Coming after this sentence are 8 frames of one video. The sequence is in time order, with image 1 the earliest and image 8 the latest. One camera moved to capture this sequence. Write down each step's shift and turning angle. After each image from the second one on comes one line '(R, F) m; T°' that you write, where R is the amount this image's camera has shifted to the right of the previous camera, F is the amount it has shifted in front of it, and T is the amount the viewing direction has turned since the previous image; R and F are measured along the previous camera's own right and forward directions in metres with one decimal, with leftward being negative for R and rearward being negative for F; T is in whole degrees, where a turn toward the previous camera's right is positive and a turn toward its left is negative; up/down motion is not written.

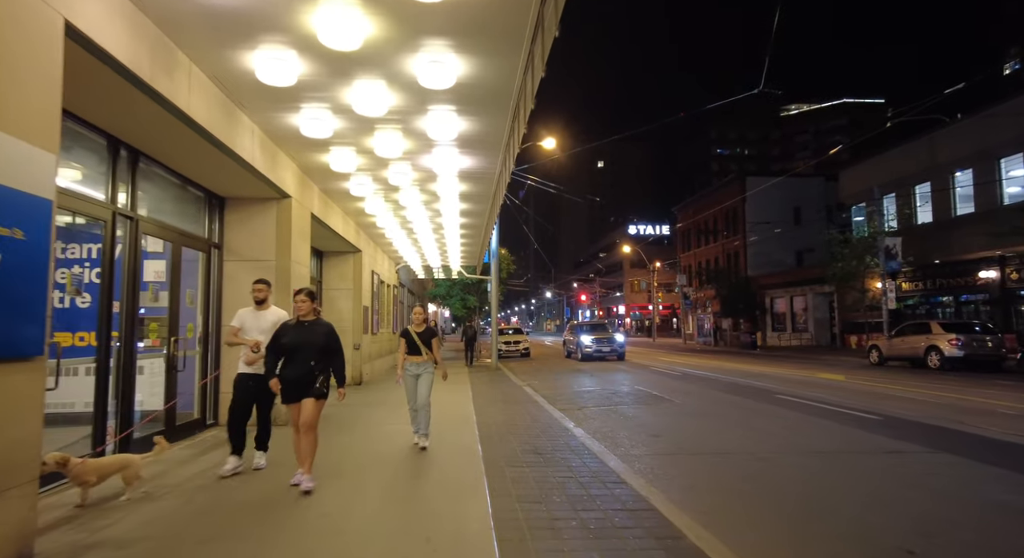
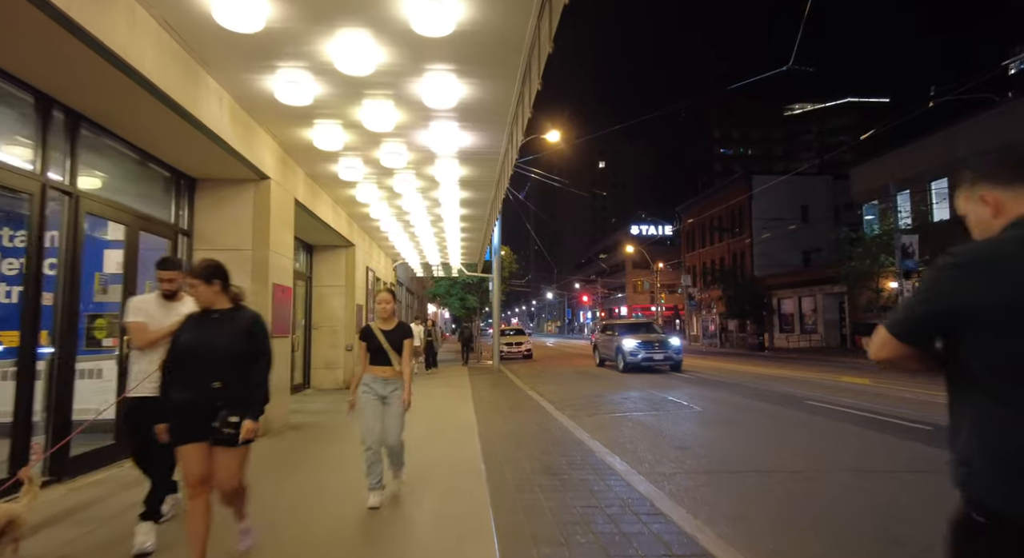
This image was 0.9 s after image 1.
(-0.1, +1.1) m; 0°
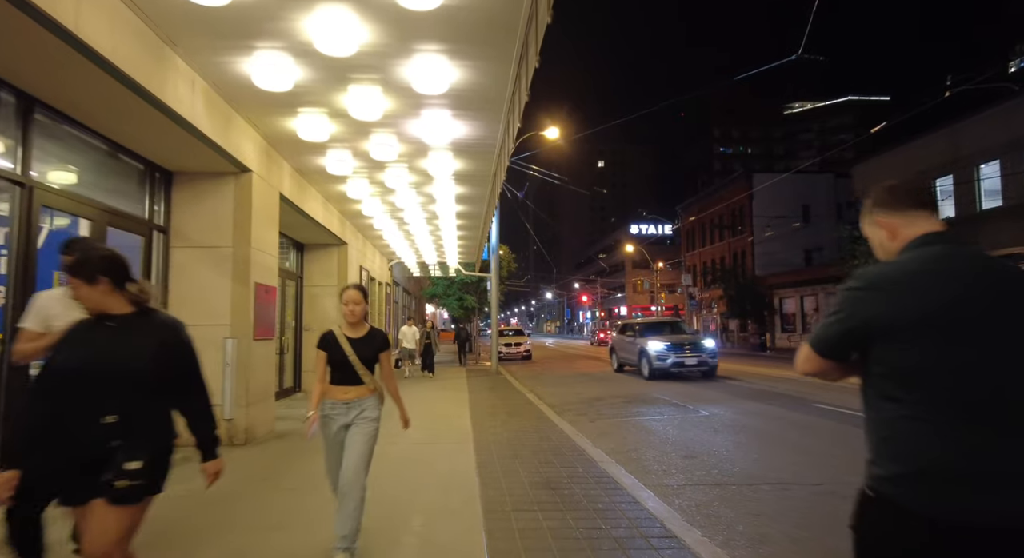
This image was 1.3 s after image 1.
(0.0, +0.5) m; 0°
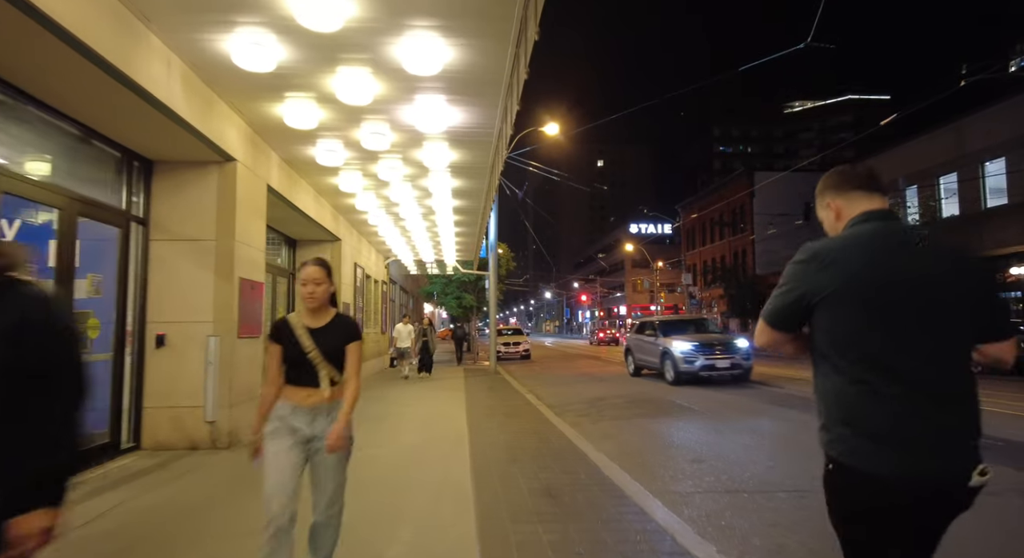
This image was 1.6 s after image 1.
(0.0, +0.4) m; 0°
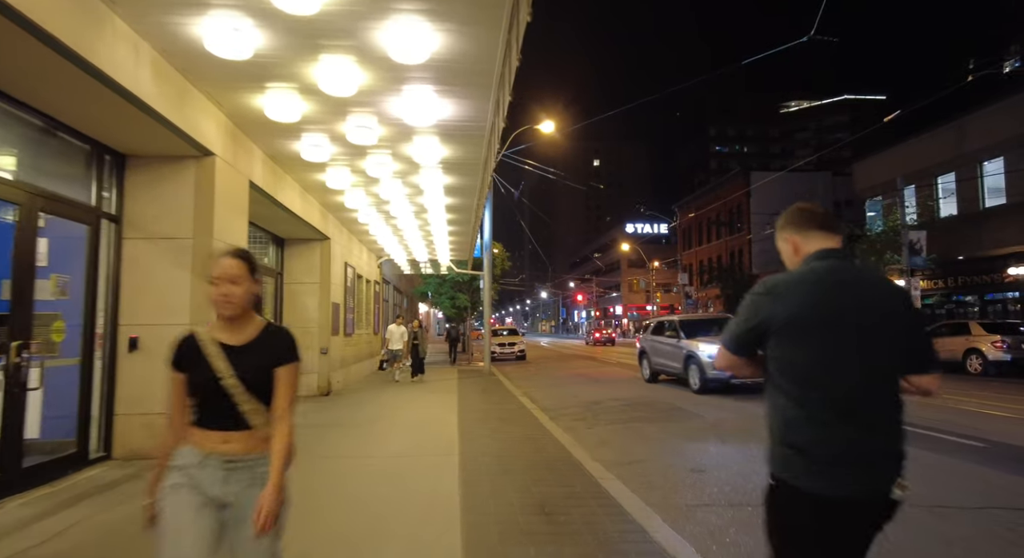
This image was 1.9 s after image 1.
(0.0, +0.3) m; 0°
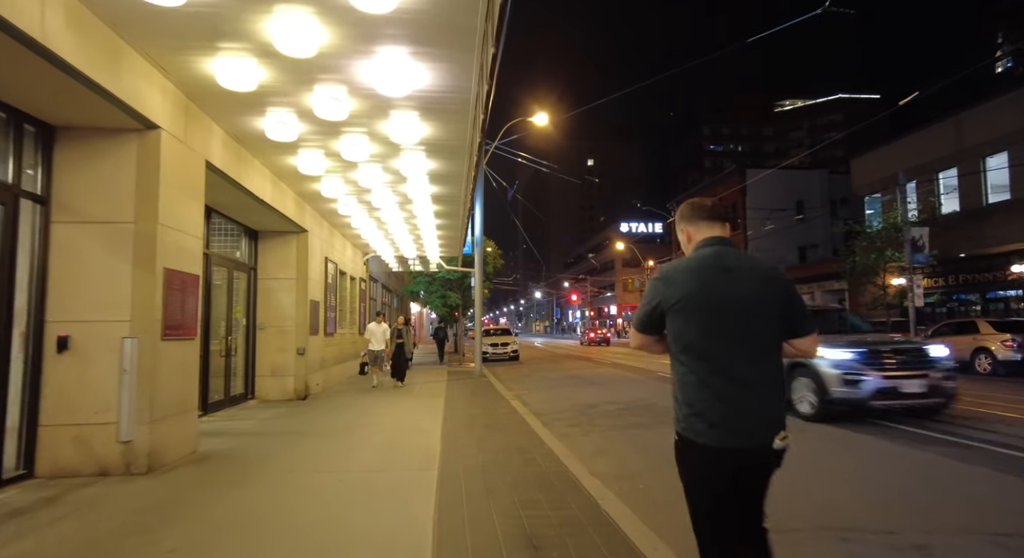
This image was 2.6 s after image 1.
(+0.1, +0.8) m; +1°
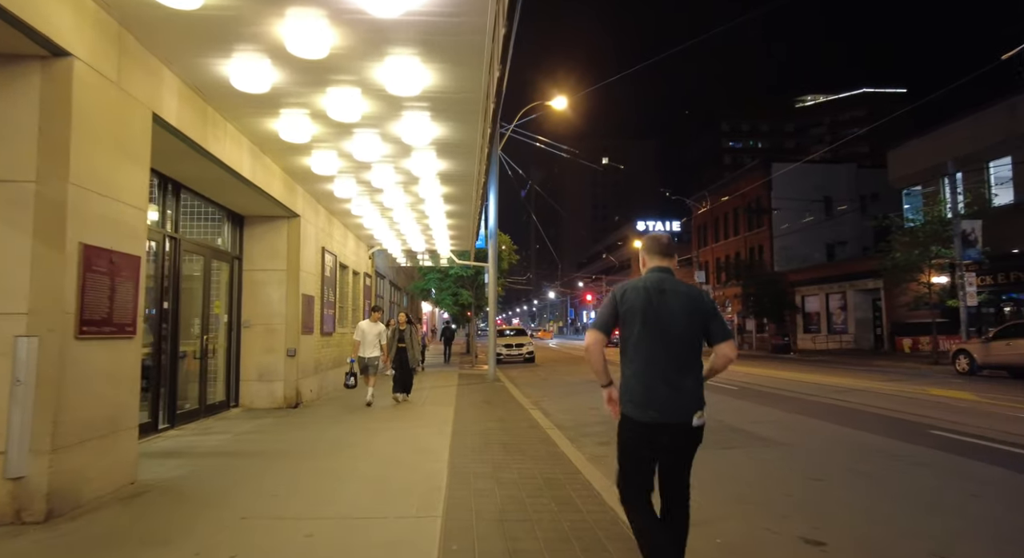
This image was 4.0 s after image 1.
(-0.1, +1.6) m; -1°
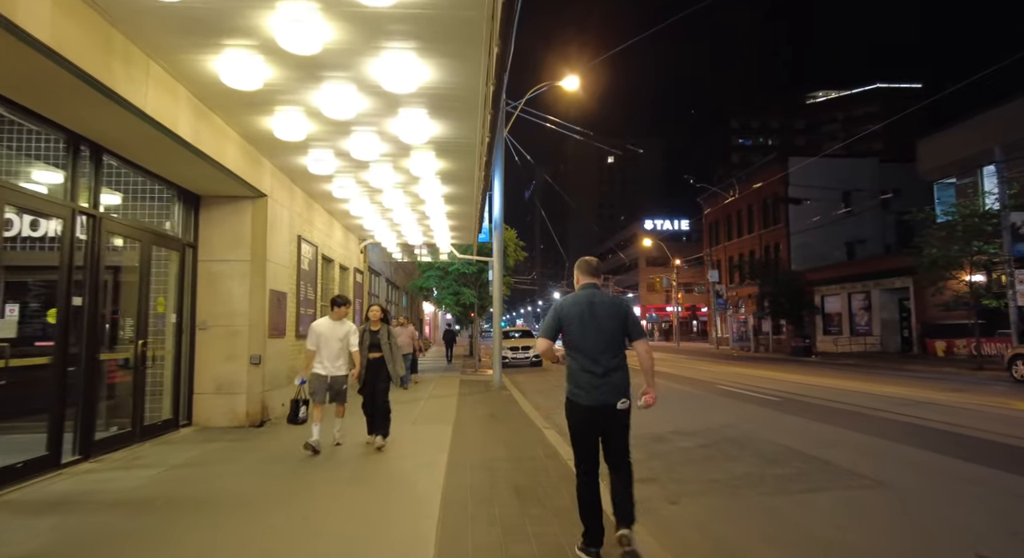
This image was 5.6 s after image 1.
(-0.1, +1.9) m; 0°
